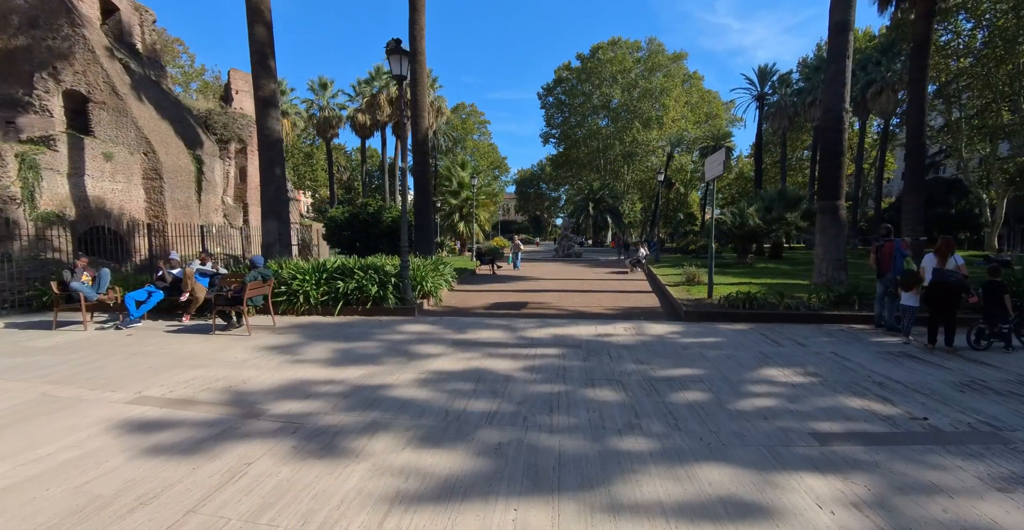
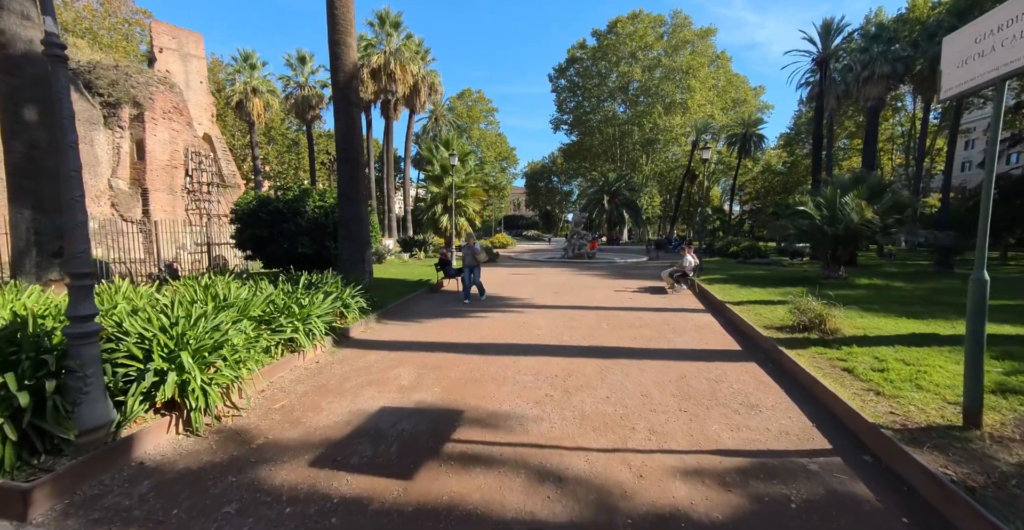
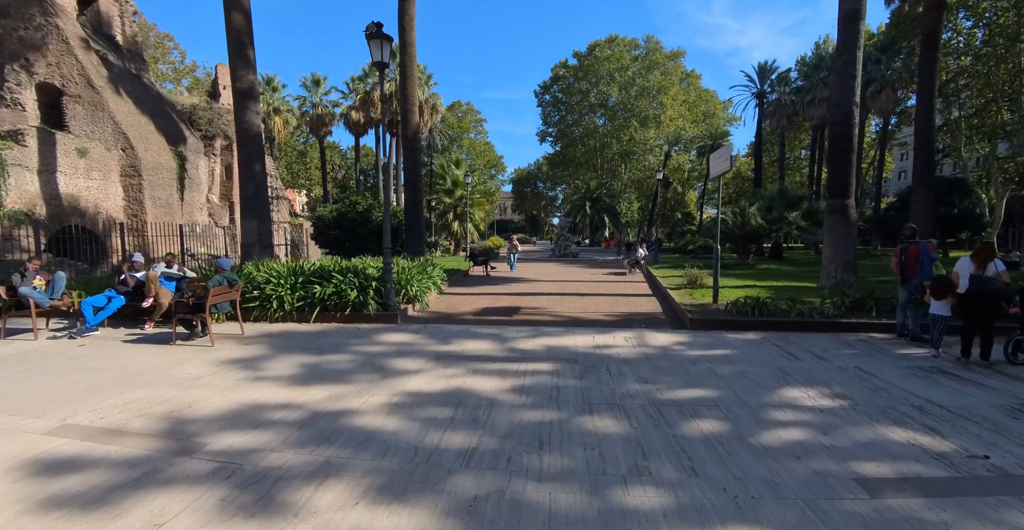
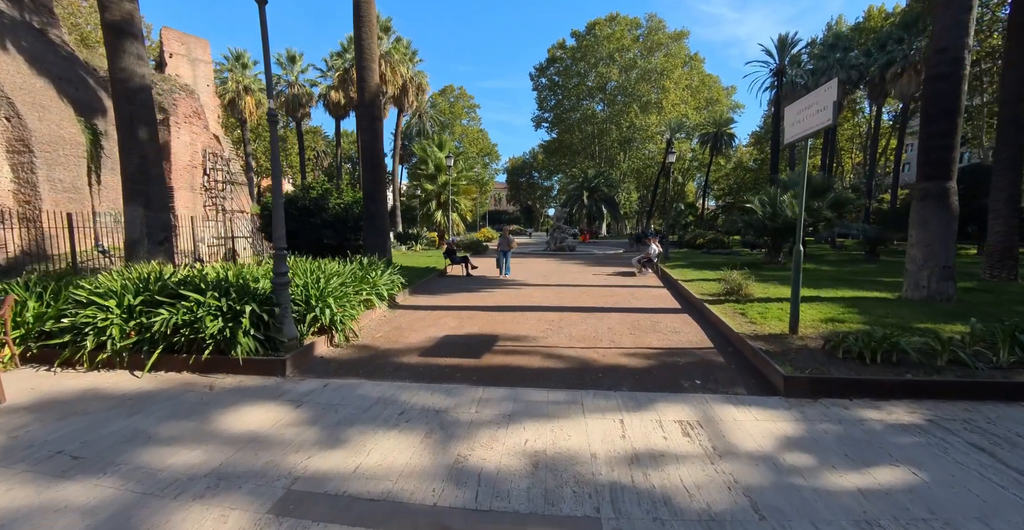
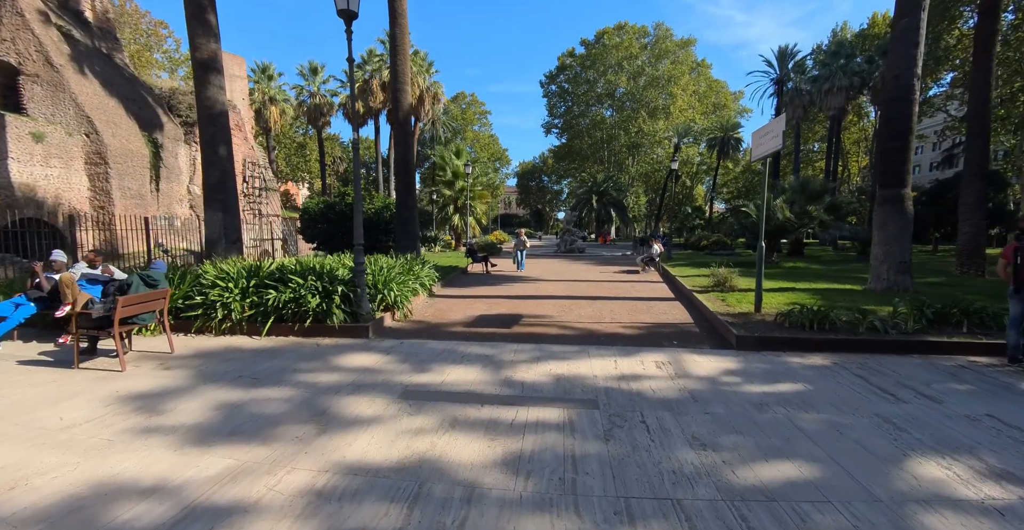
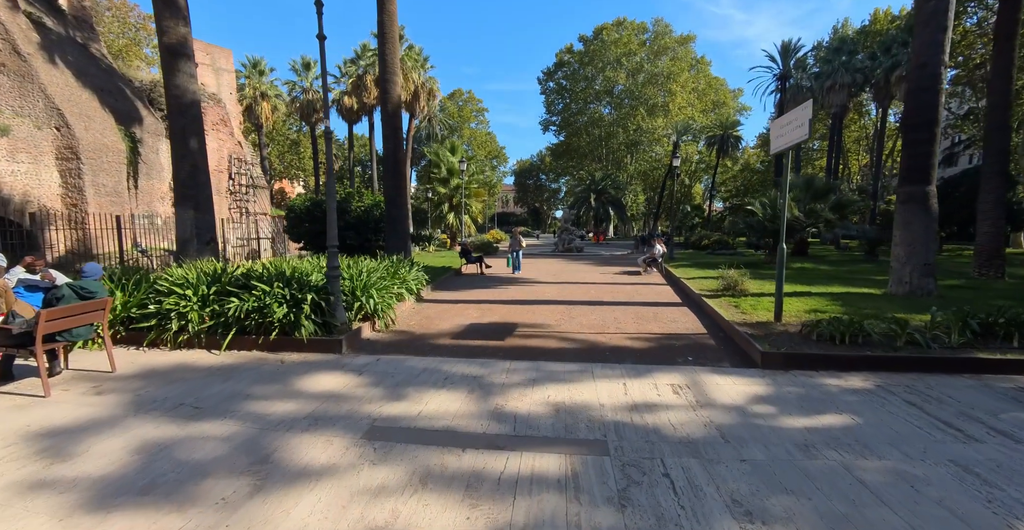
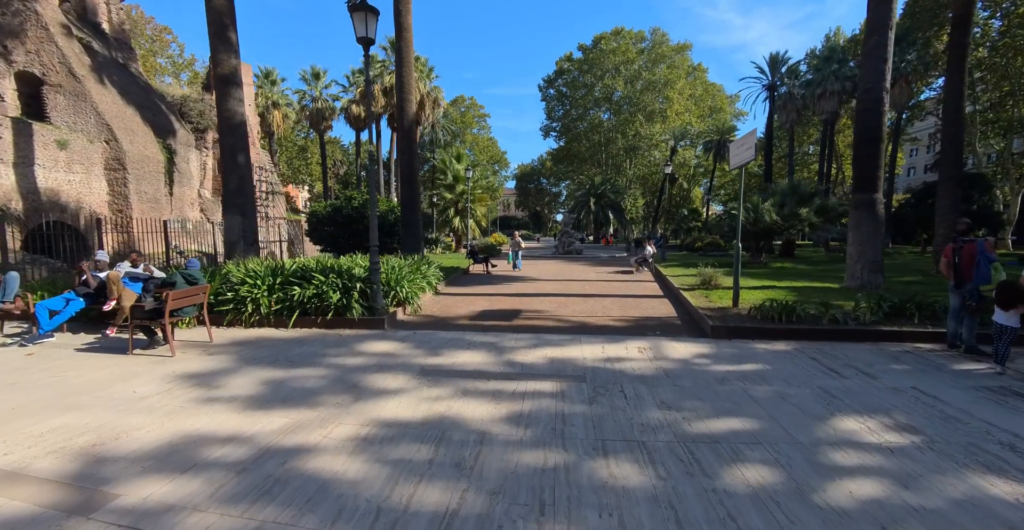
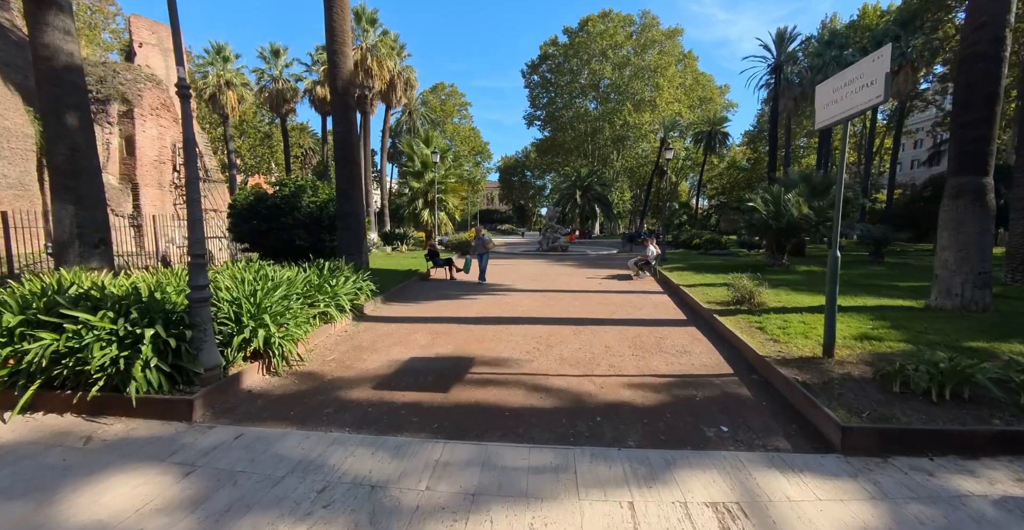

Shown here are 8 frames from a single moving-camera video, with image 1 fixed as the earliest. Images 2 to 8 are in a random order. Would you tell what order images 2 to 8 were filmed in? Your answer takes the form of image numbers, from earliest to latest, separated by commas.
3, 7, 5, 6, 4, 8, 2
